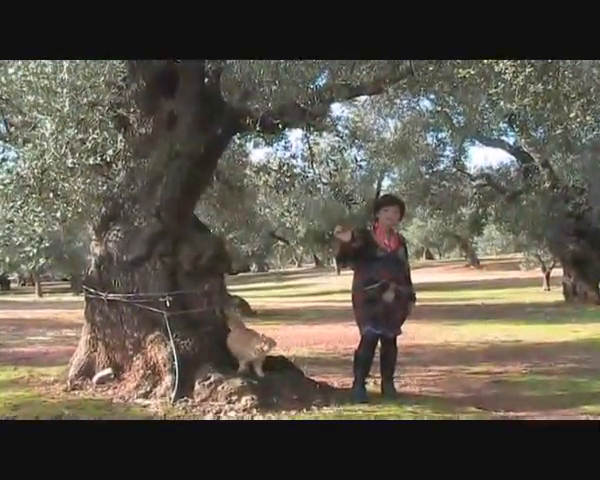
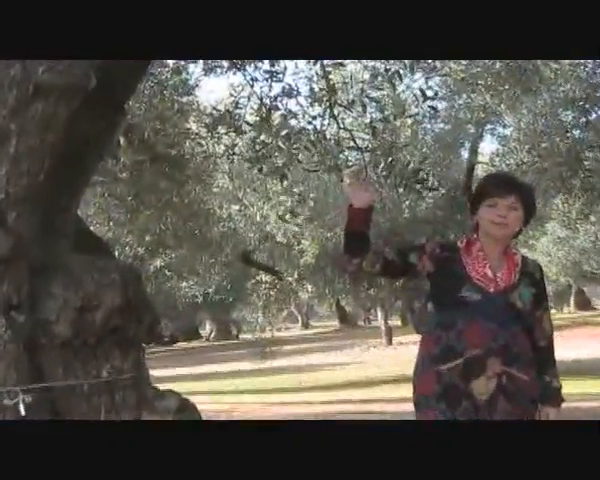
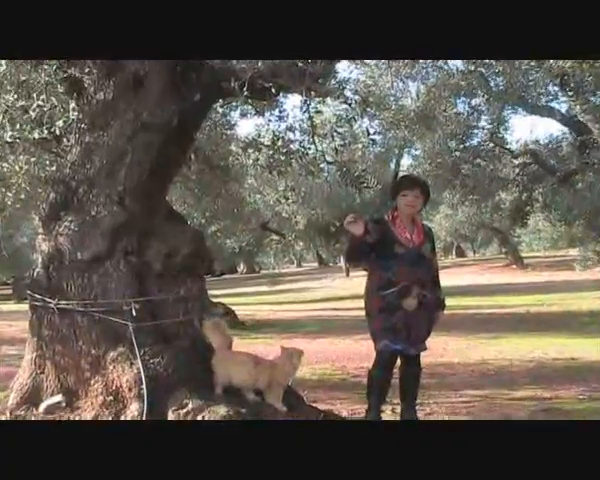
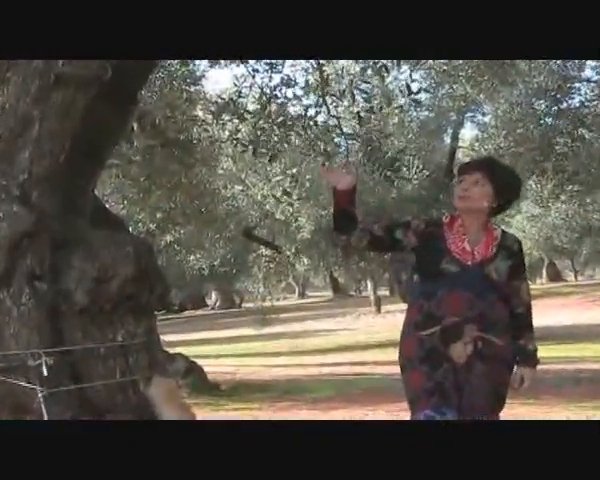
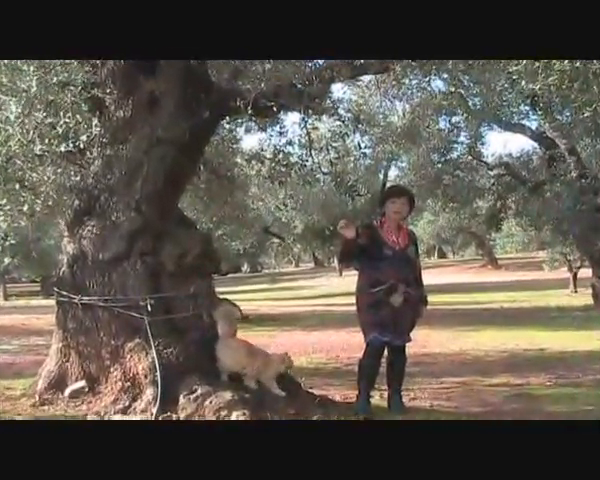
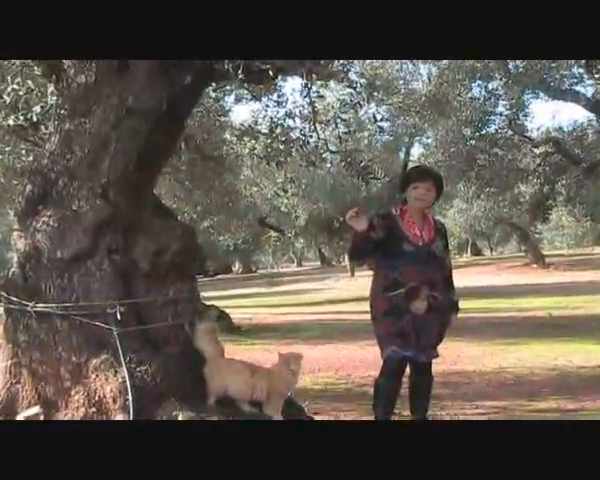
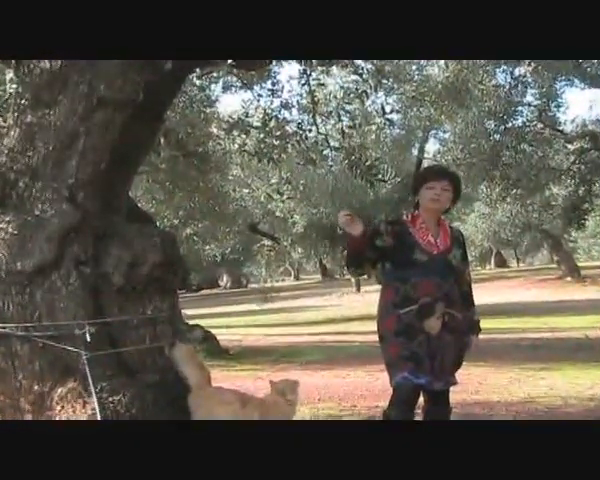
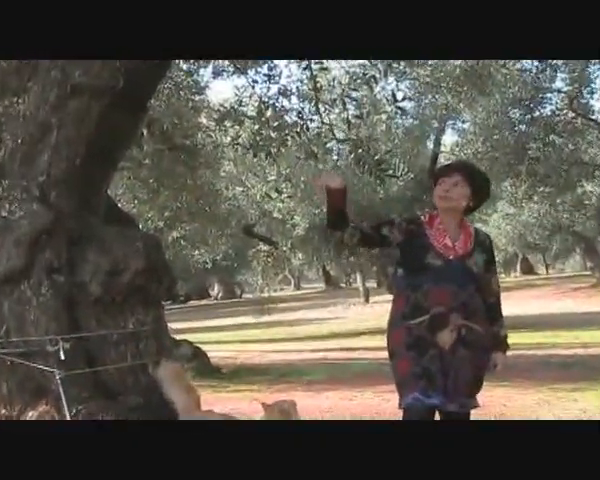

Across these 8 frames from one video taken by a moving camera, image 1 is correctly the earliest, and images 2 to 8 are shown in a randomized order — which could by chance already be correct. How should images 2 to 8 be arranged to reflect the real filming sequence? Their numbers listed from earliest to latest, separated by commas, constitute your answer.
5, 3, 6, 7, 8, 4, 2
